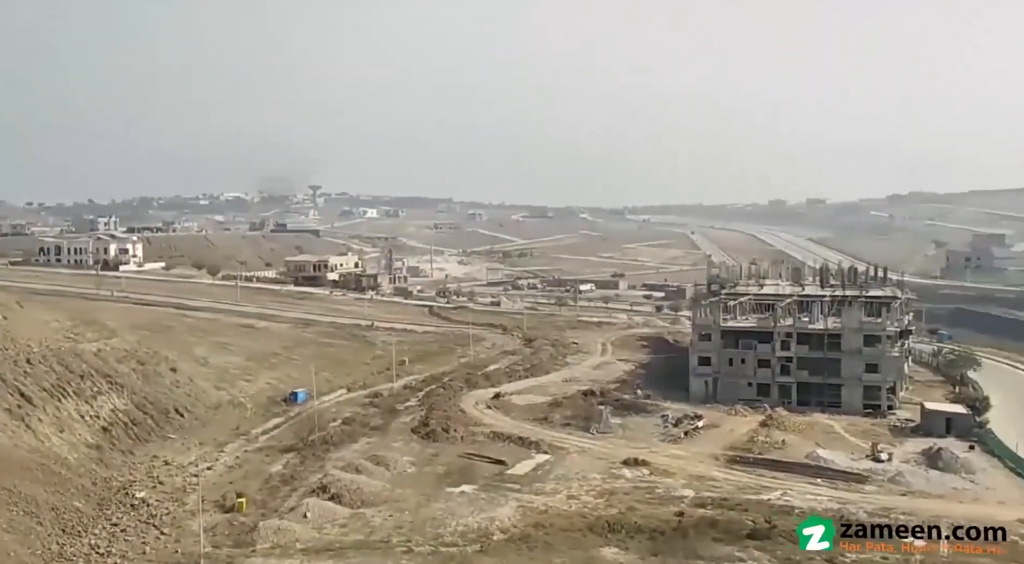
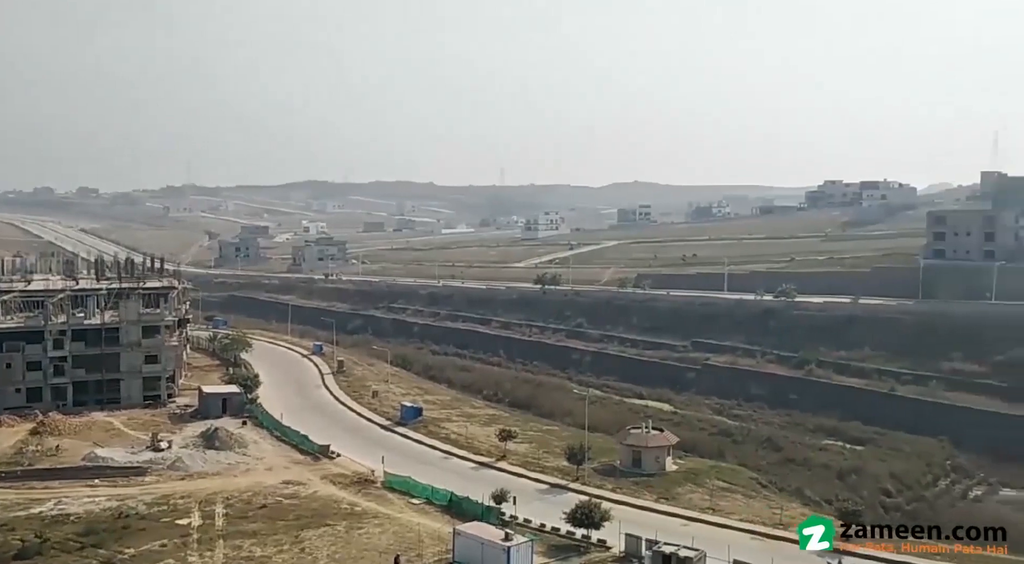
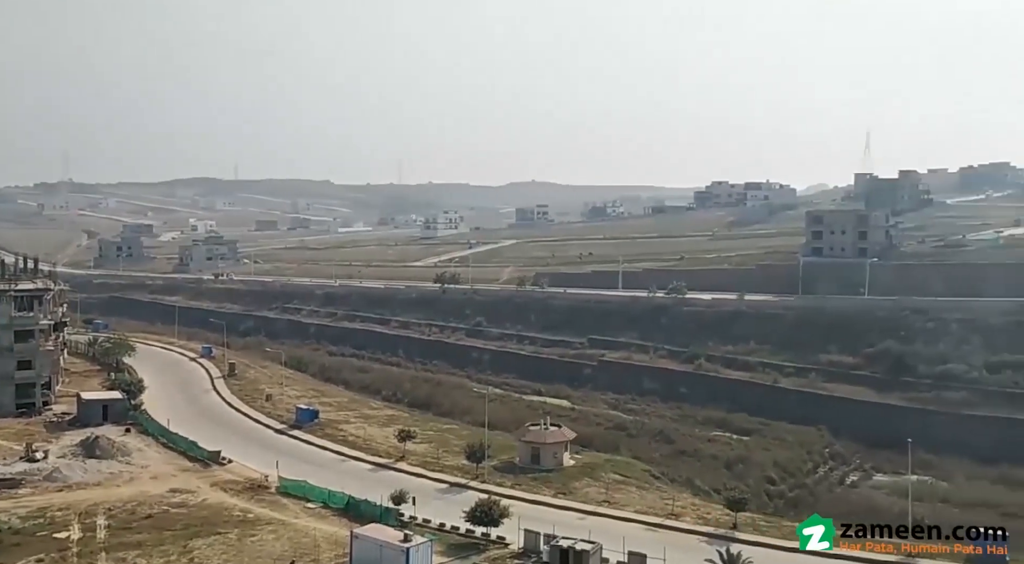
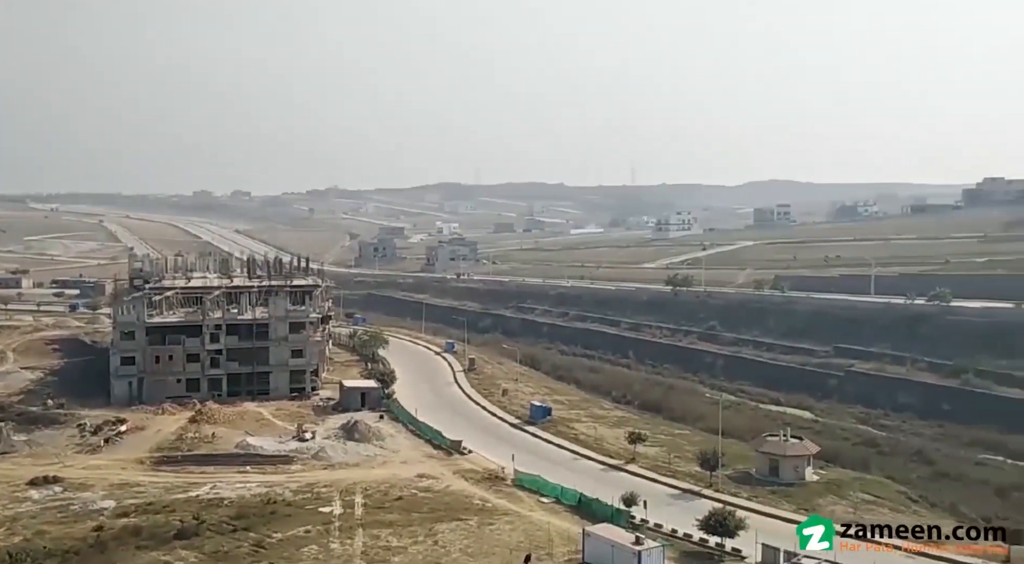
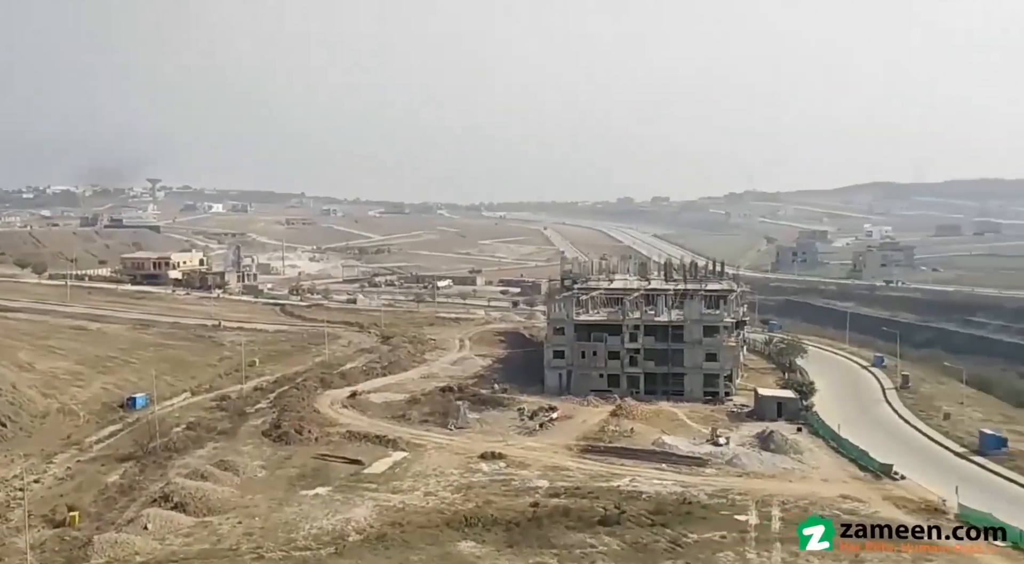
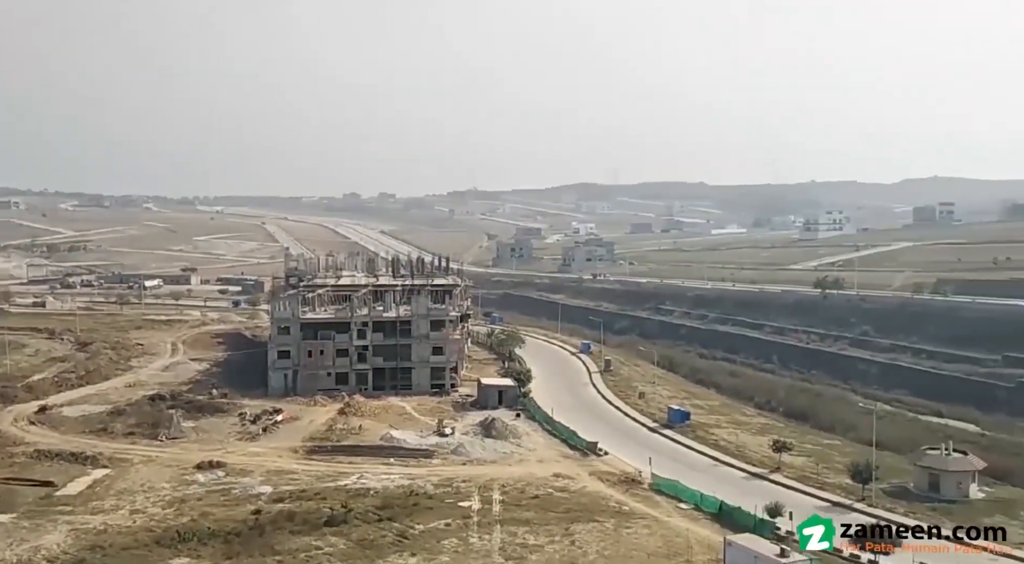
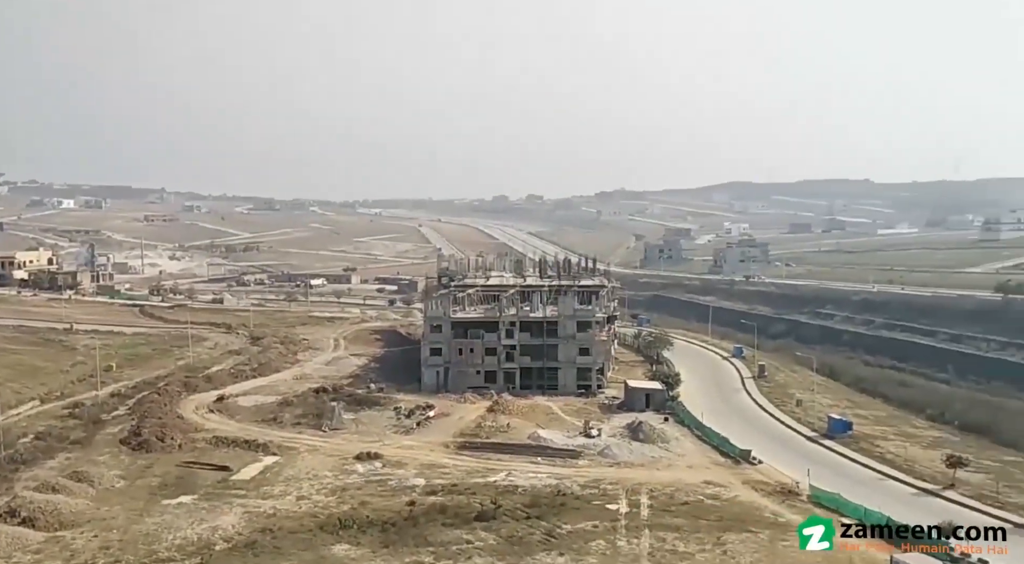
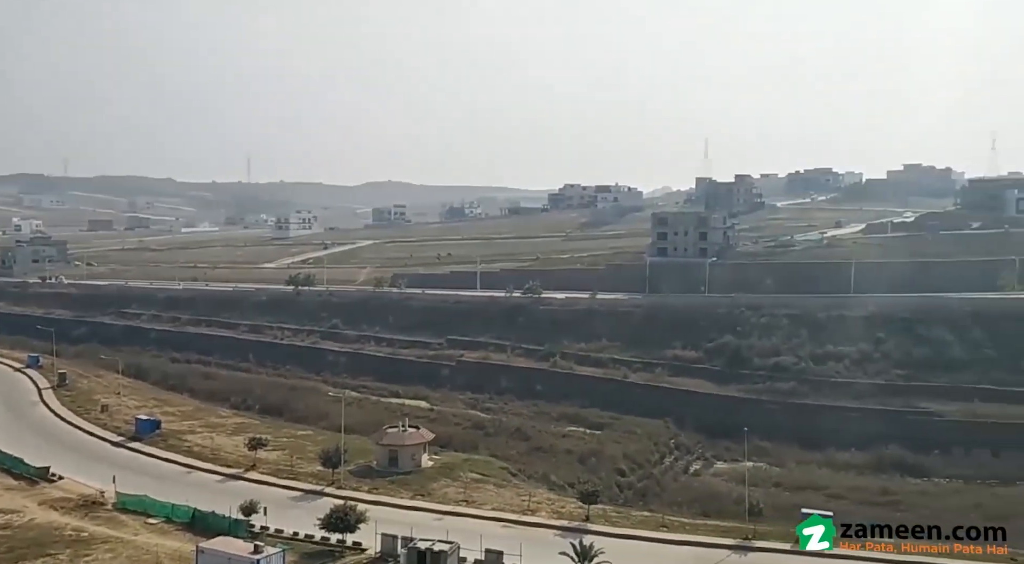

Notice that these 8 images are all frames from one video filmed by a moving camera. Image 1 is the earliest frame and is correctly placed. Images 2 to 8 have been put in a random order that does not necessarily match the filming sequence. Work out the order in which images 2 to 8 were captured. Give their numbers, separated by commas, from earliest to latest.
5, 7, 6, 4, 2, 3, 8
